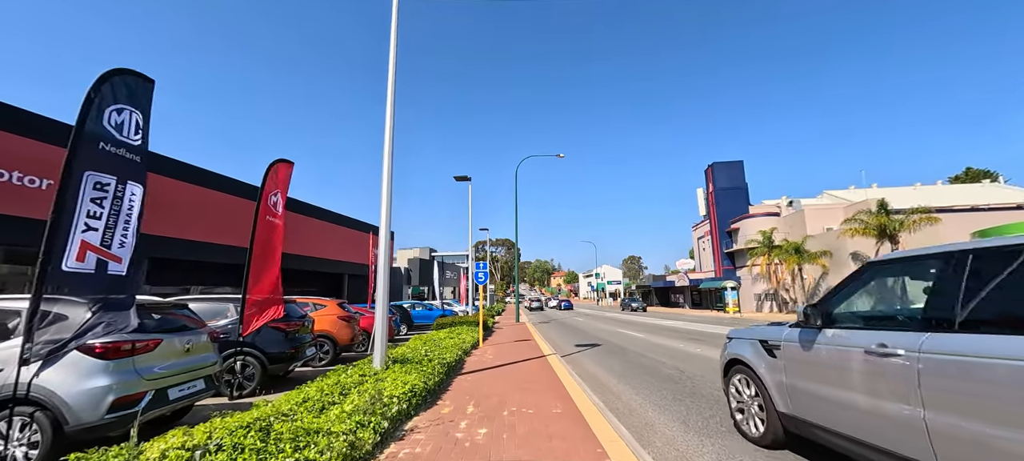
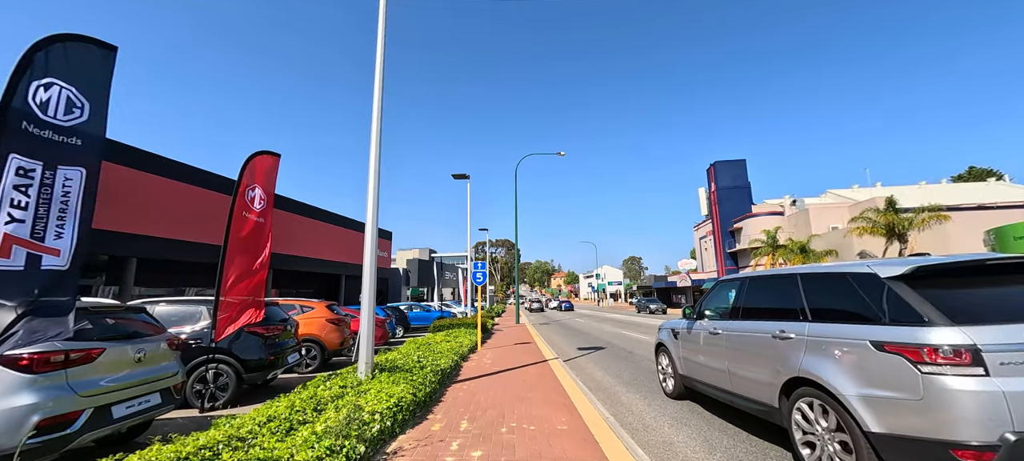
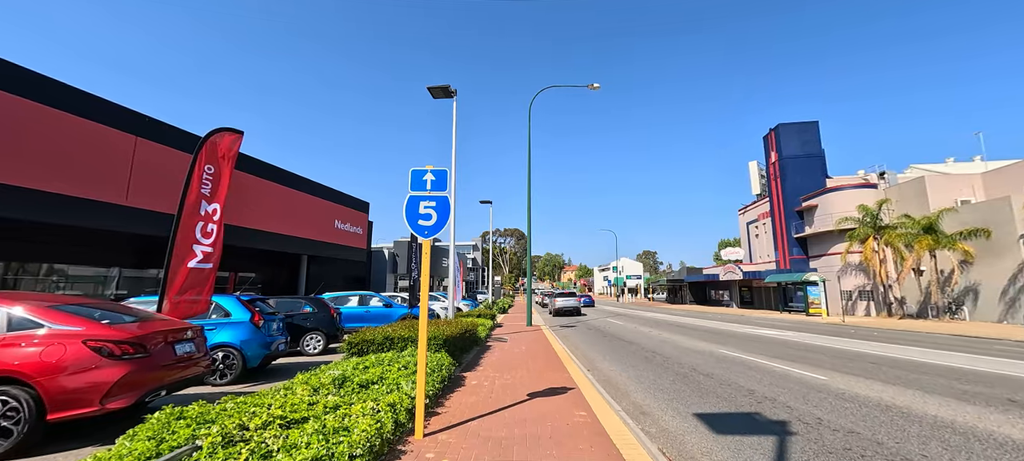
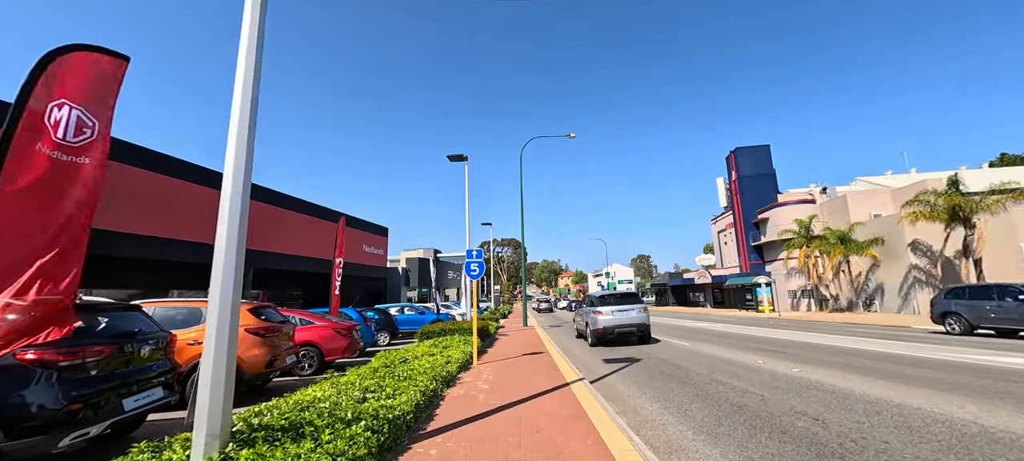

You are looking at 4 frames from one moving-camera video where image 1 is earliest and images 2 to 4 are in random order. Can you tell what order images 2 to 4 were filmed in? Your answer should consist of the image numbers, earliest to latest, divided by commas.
2, 4, 3
